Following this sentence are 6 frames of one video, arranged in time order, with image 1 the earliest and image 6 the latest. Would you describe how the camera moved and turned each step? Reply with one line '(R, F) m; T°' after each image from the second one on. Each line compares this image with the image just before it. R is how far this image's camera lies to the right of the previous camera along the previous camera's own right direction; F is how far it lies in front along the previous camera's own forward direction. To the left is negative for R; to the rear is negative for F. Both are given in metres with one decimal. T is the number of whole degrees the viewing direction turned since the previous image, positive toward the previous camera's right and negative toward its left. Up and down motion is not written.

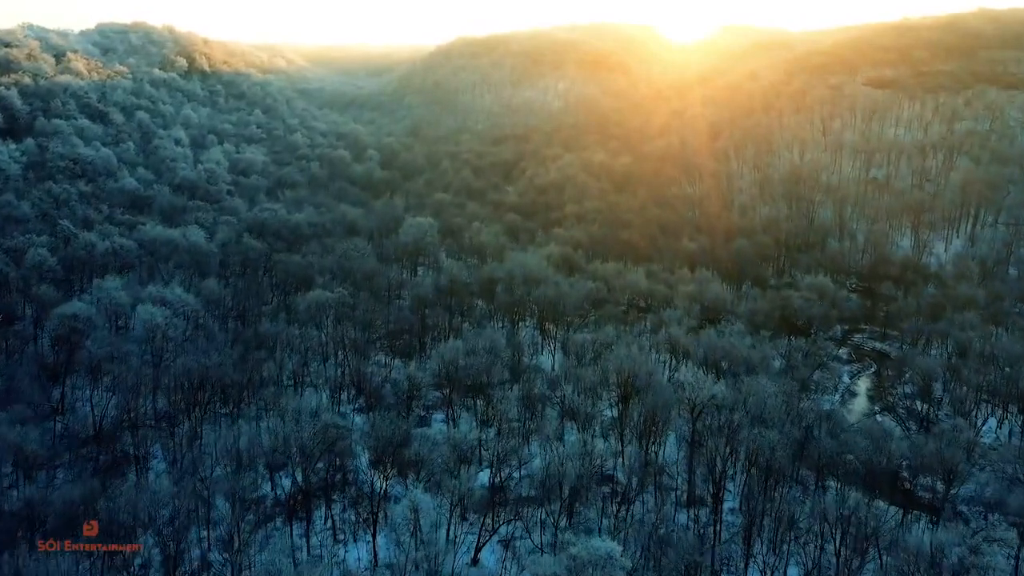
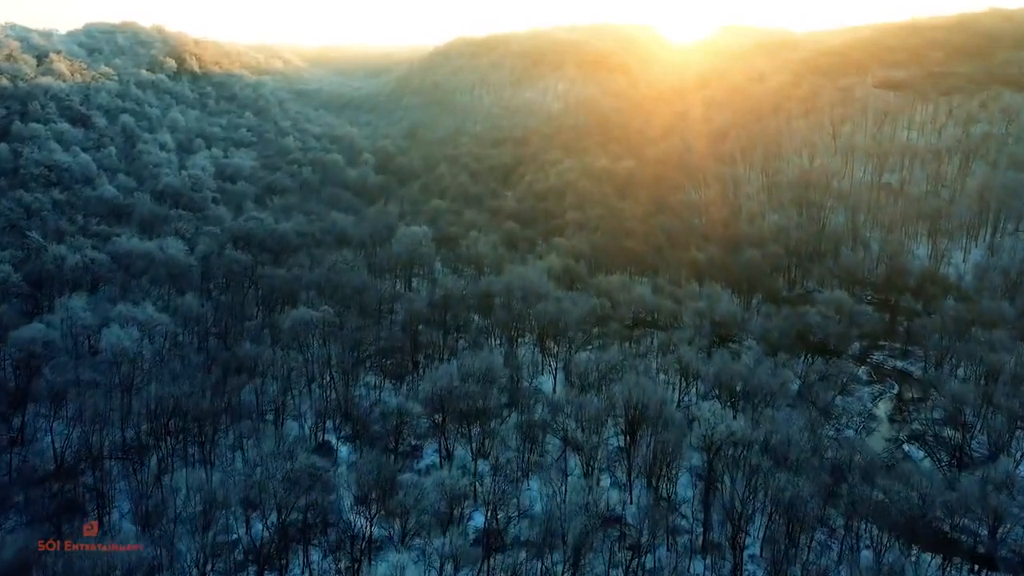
(+0.1, +1.9) m; 0°
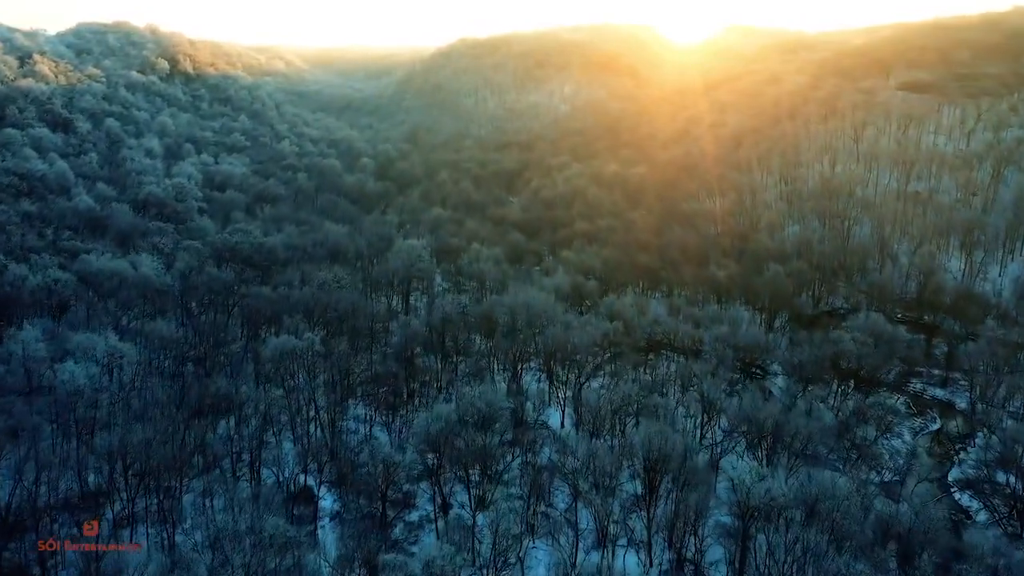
(0.0, +2.5) m; 0°
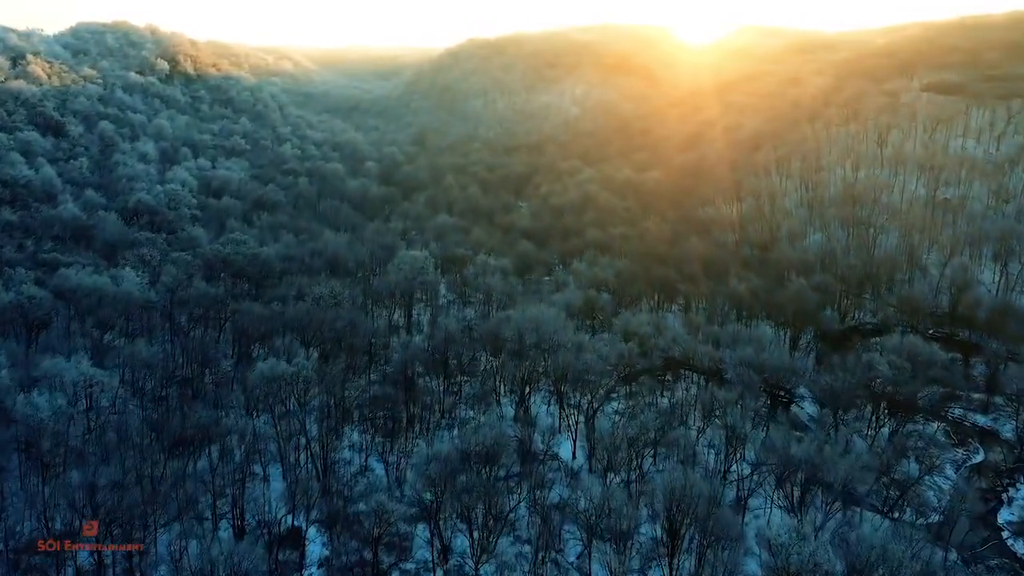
(0.0, +1.9) m; -1°
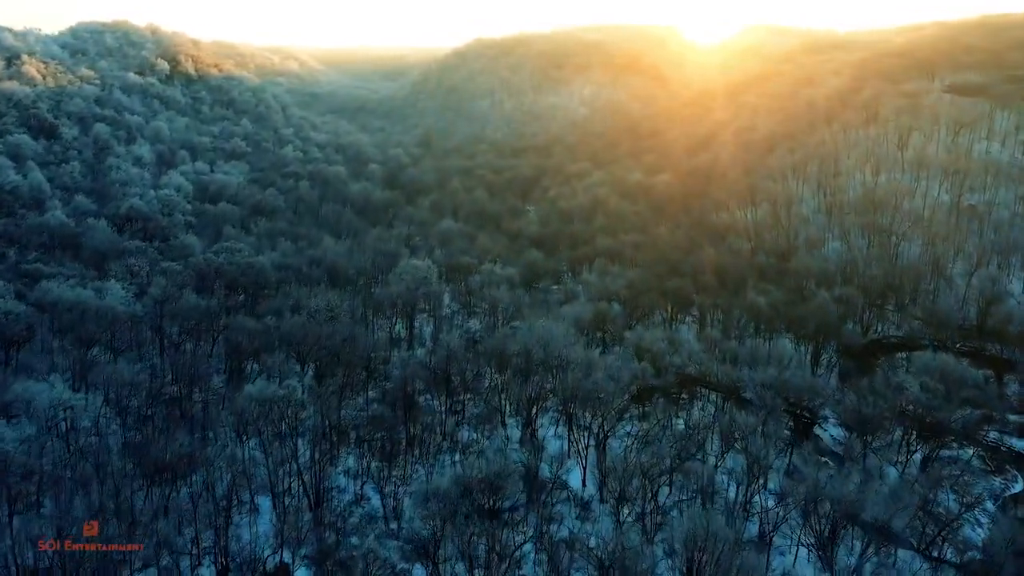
(0.0, +1.5) m; -1°
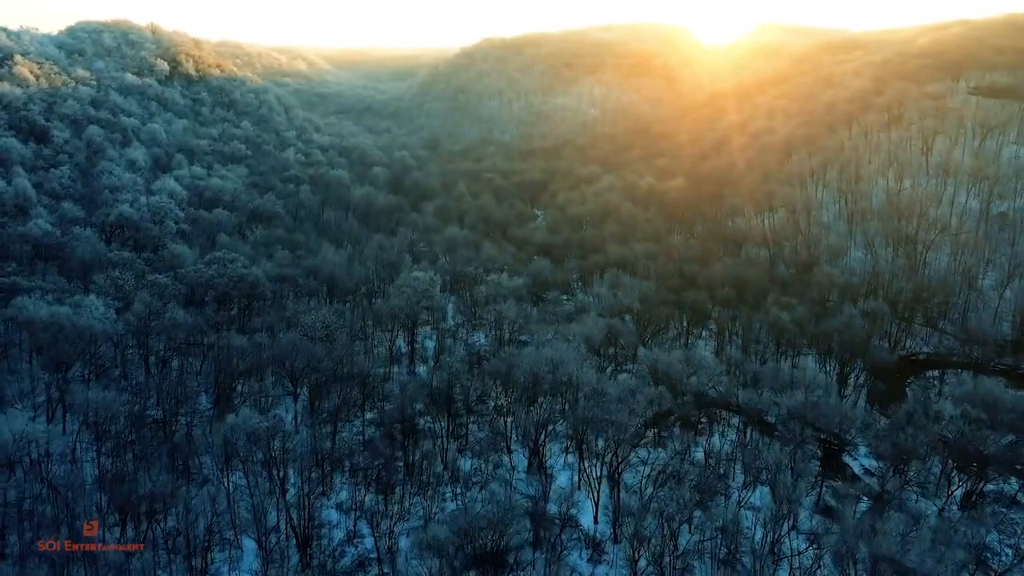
(0.0, +1.7) m; -1°
